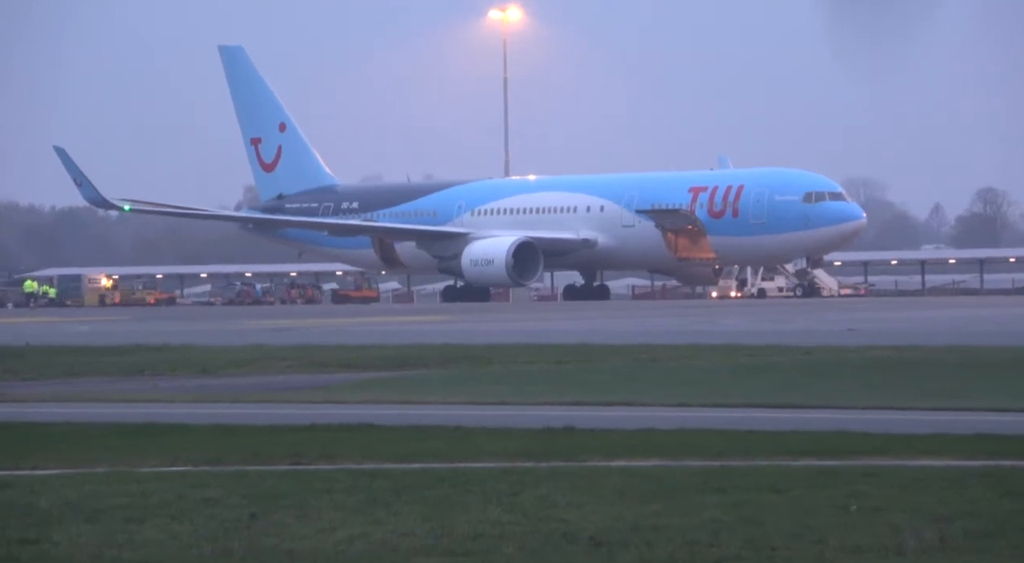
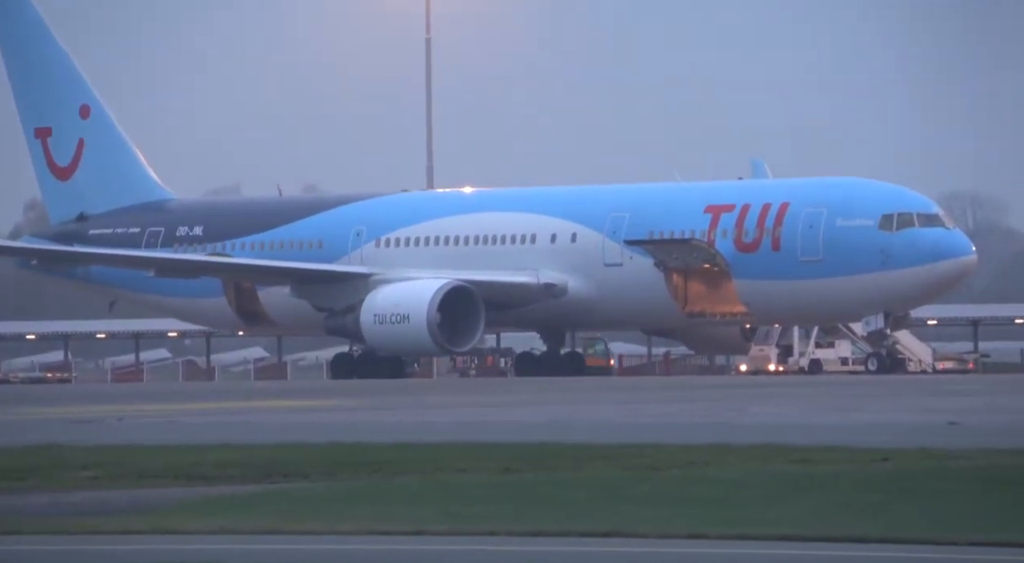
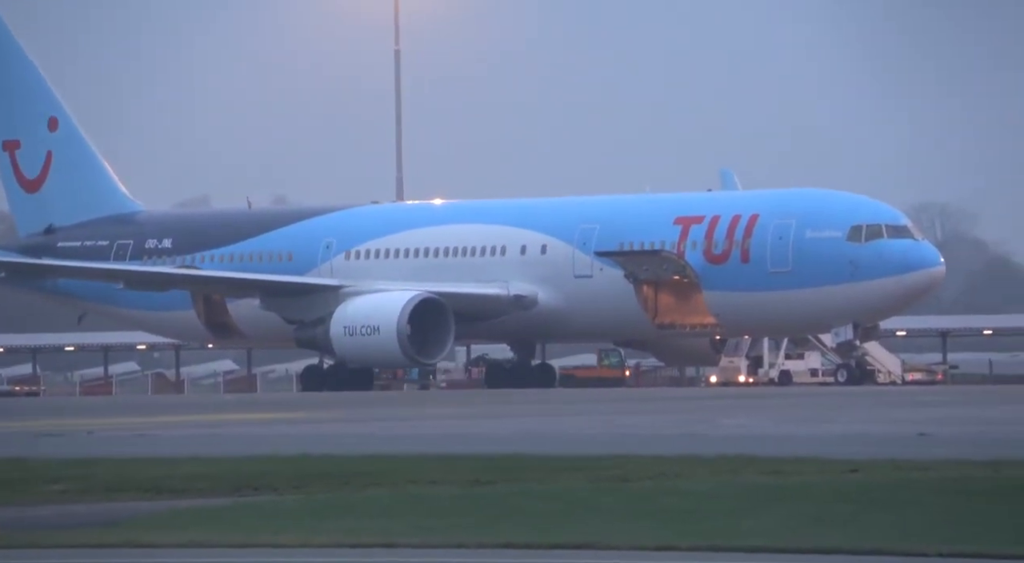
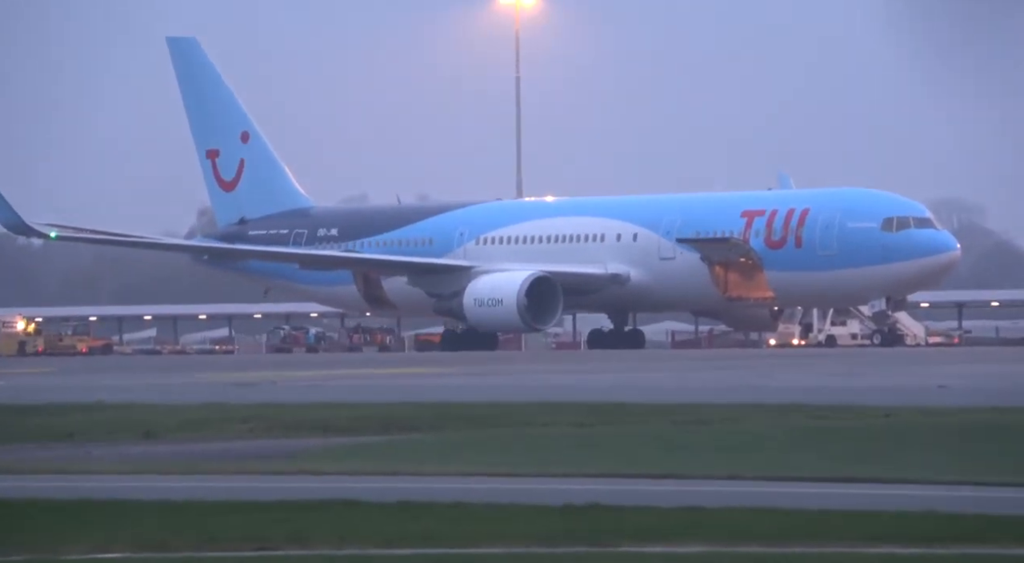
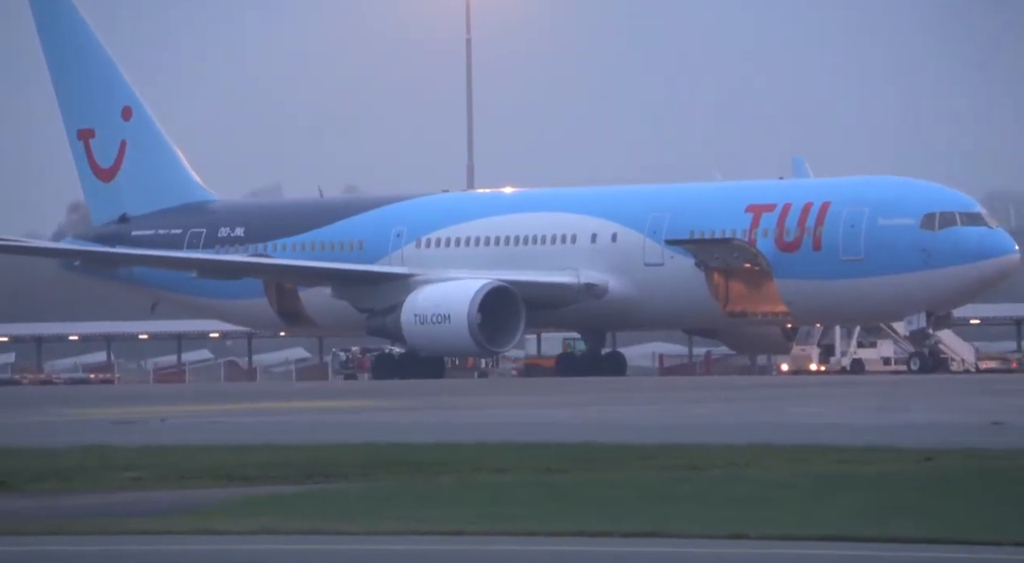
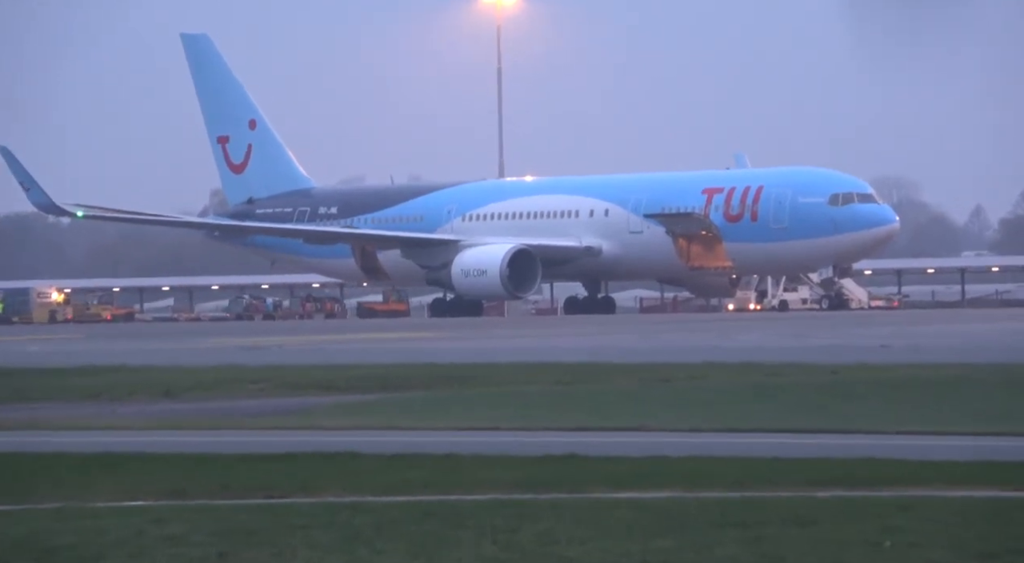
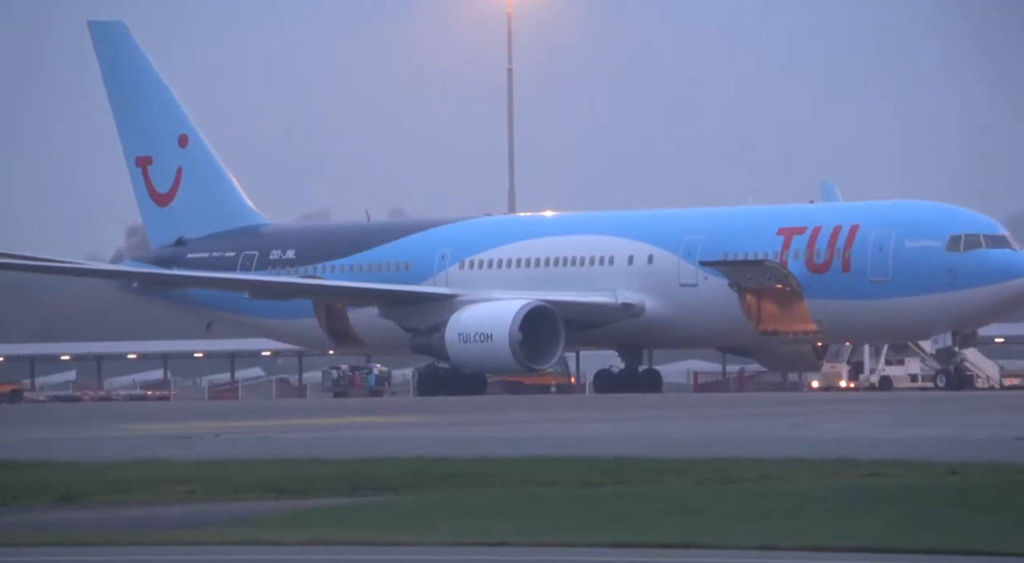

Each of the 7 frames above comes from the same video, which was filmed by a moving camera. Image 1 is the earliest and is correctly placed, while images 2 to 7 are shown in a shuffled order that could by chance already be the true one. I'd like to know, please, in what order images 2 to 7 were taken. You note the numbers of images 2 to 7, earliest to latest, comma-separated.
6, 4, 7, 5, 2, 3
